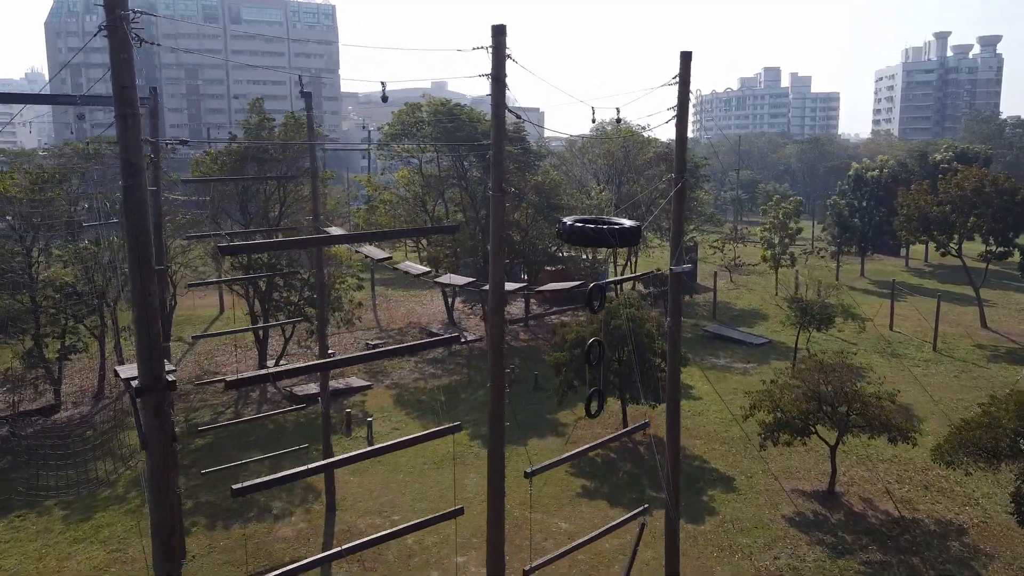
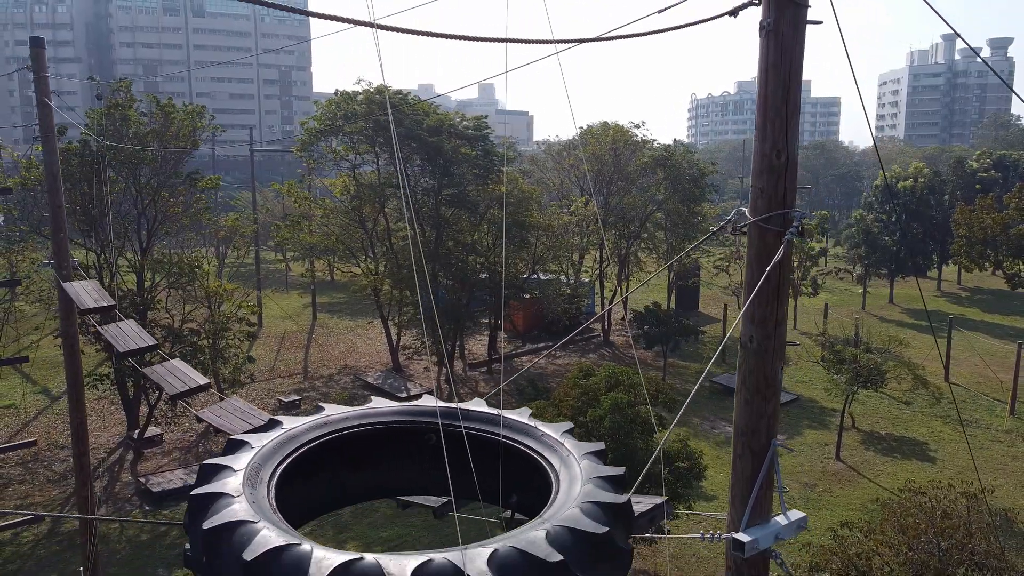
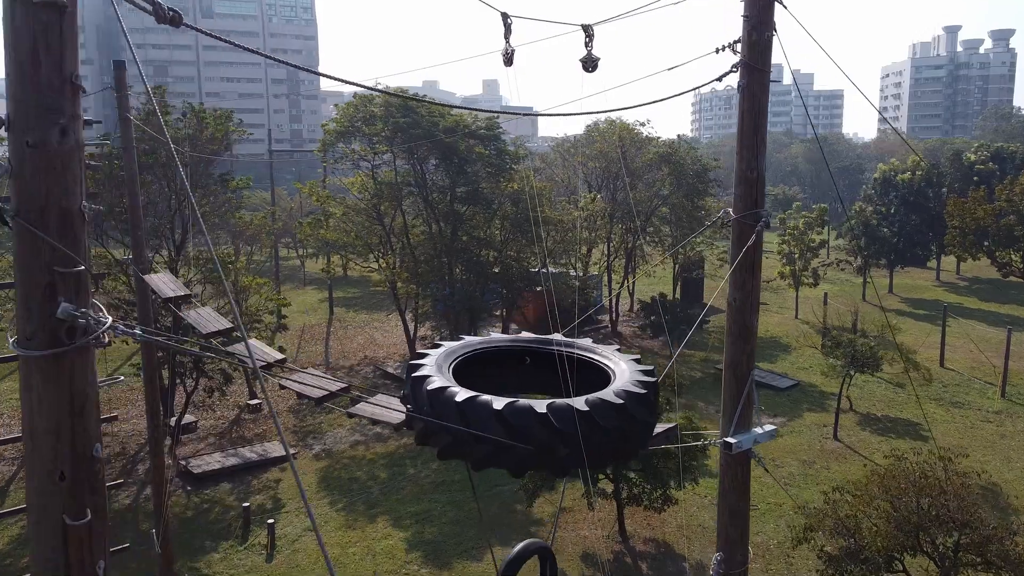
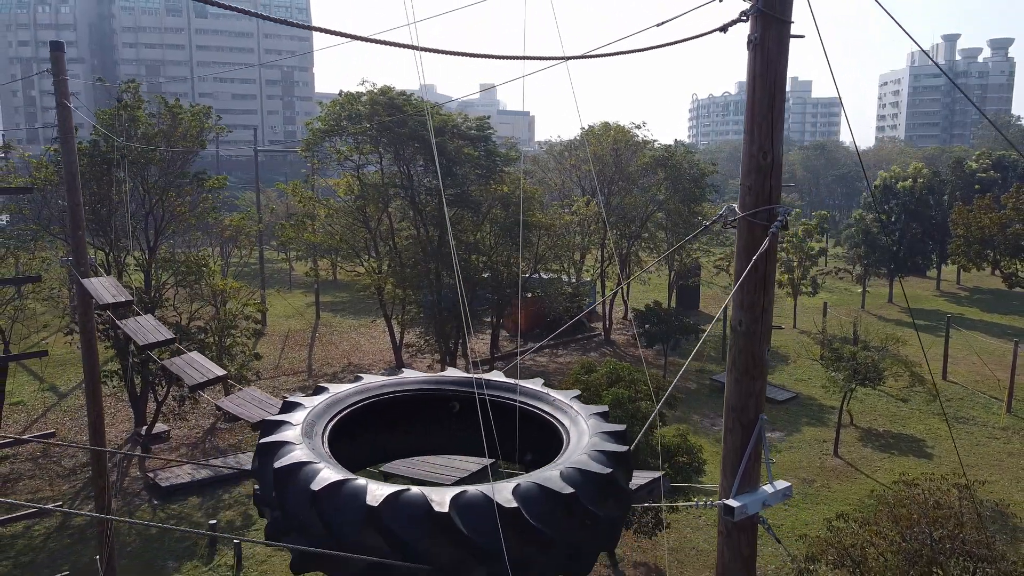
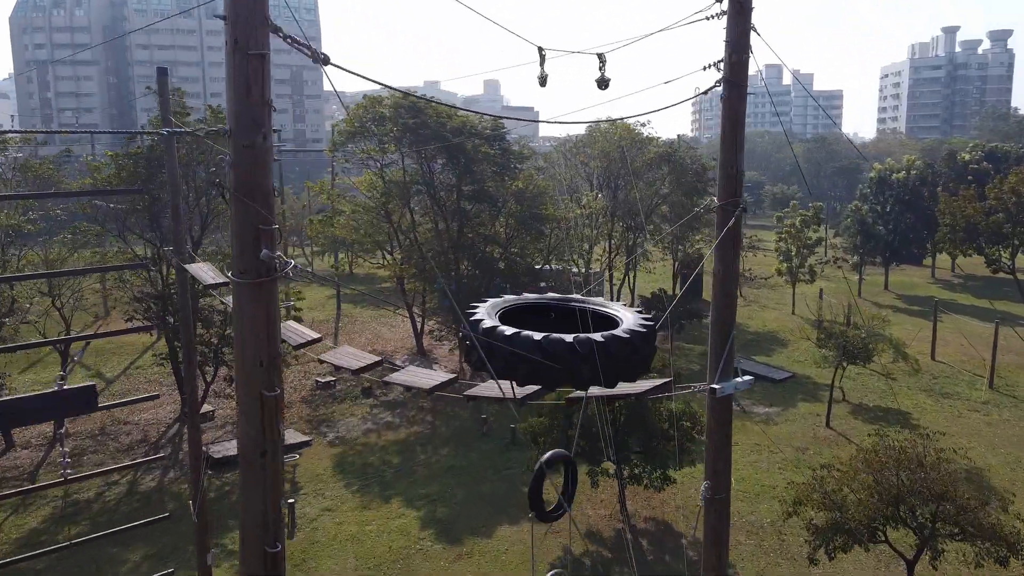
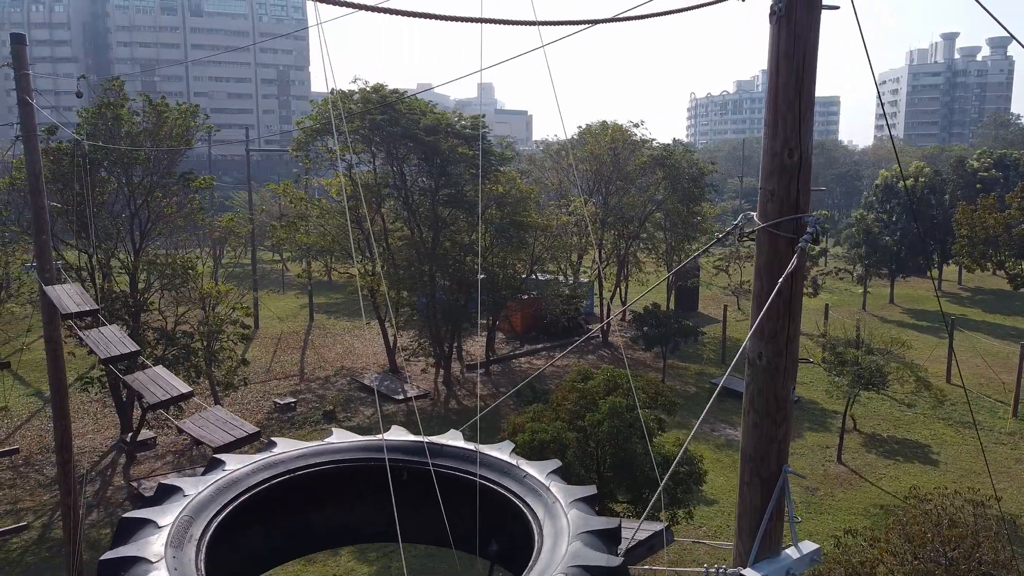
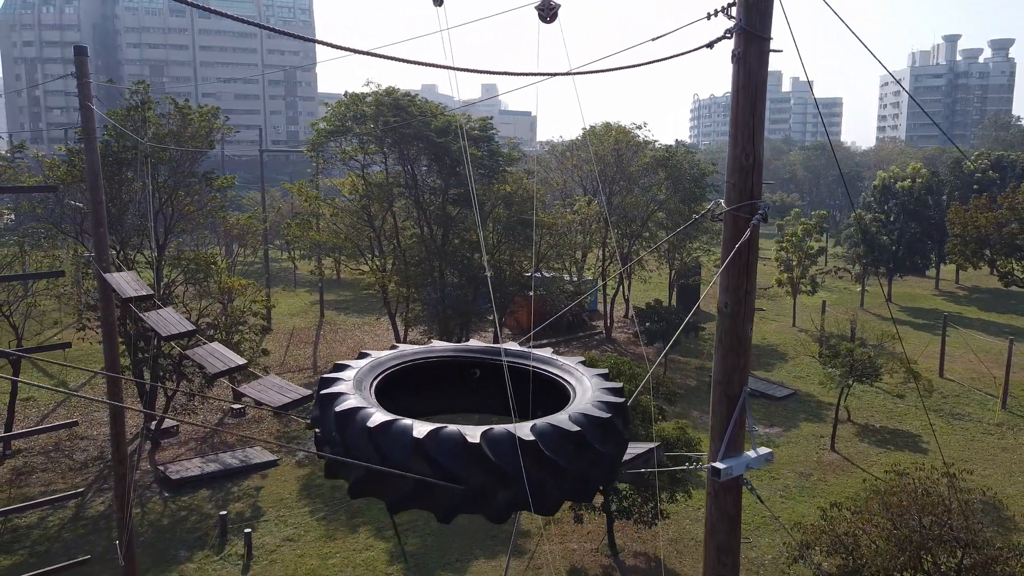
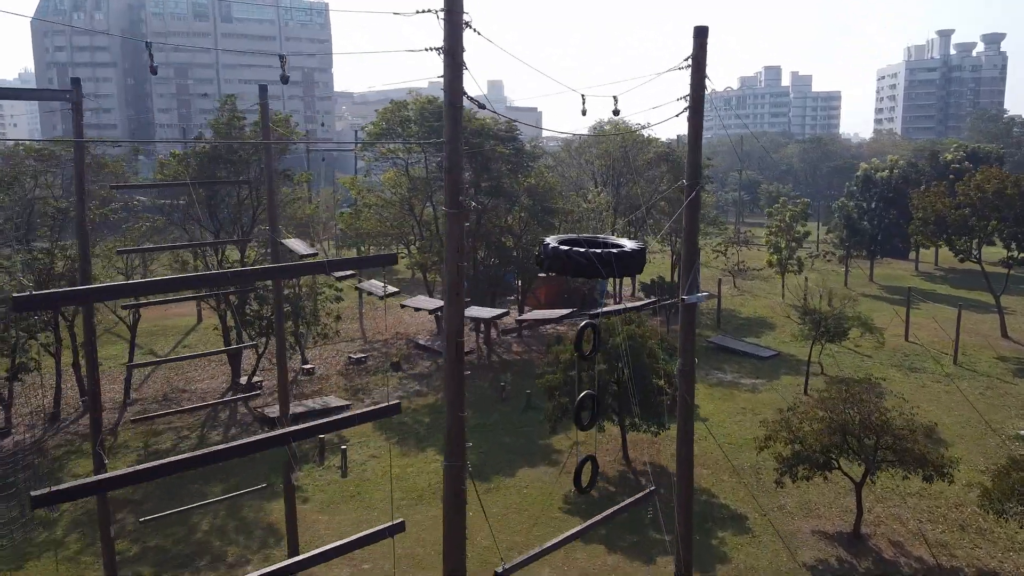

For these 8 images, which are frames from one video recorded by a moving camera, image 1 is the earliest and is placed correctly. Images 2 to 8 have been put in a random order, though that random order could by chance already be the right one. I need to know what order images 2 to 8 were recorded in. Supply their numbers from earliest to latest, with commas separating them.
8, 5, 3, 6, 2, 4, 7
